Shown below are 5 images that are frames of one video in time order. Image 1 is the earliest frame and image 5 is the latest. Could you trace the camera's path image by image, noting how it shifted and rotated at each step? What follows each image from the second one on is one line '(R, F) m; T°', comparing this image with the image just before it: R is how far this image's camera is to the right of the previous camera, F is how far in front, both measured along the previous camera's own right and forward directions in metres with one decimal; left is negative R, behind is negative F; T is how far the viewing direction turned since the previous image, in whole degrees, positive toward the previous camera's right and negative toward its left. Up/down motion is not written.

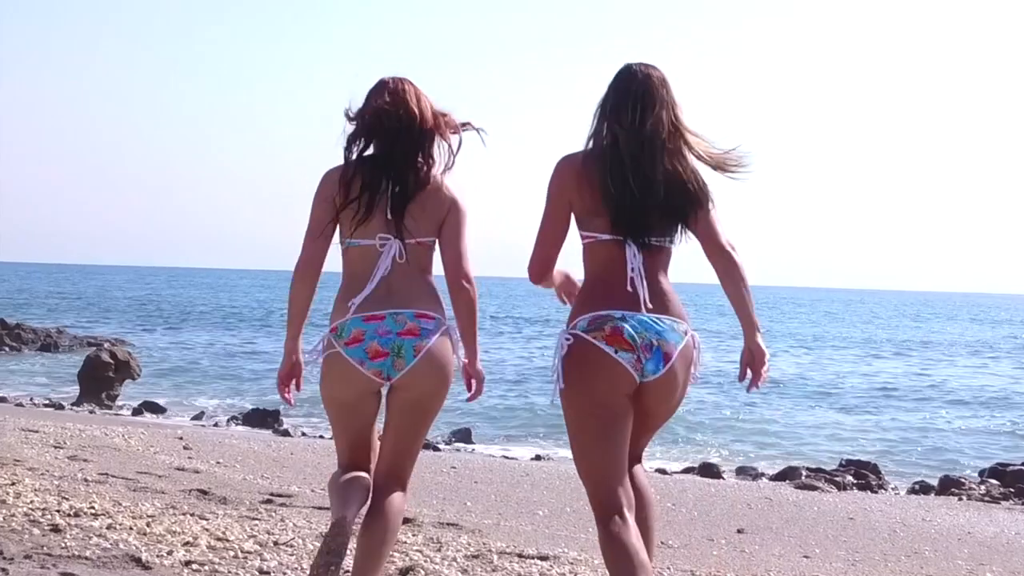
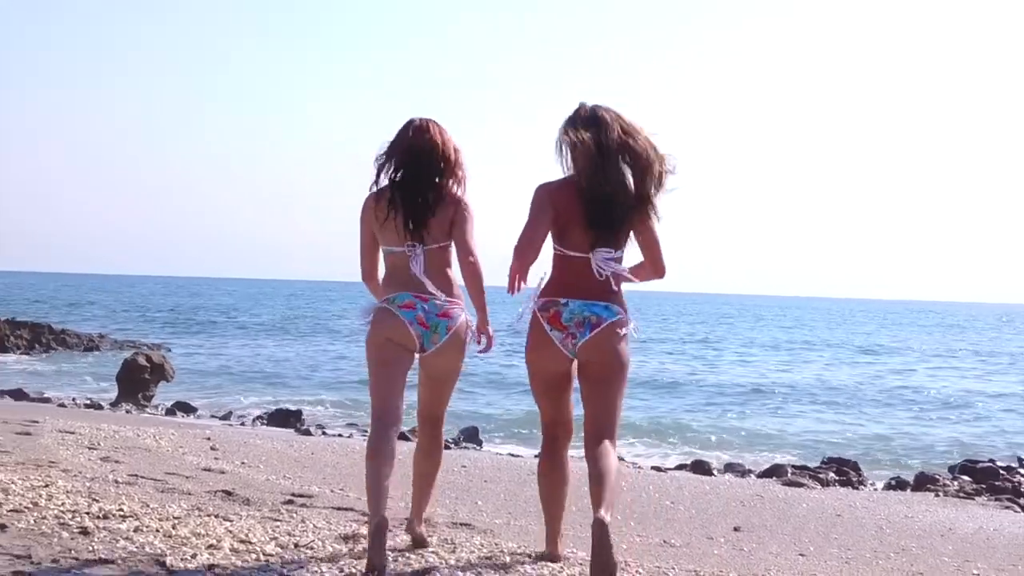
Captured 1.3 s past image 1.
(+0.2, -0.4) m; -2°
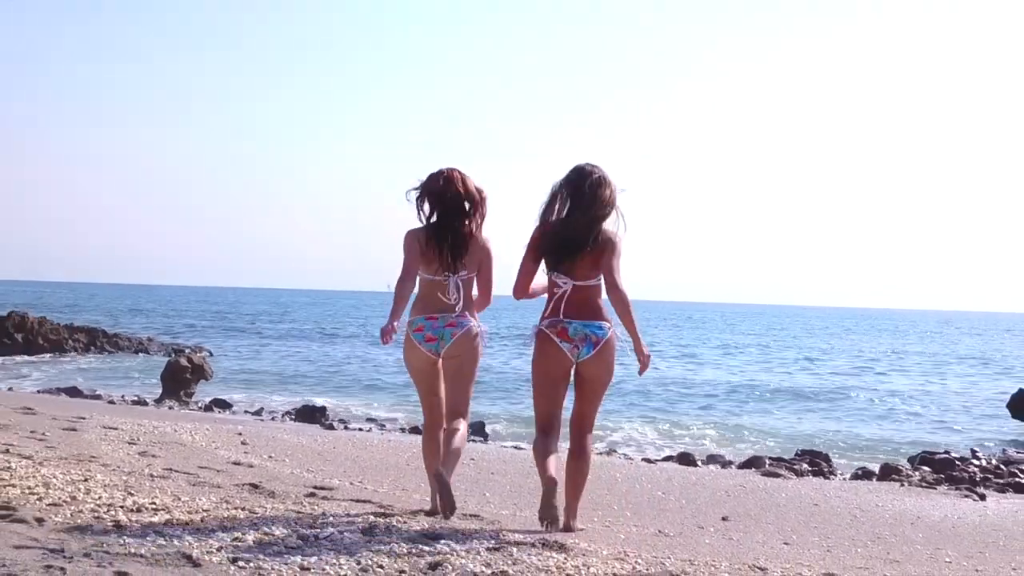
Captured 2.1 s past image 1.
(+0.5, -0.4) m; -2°
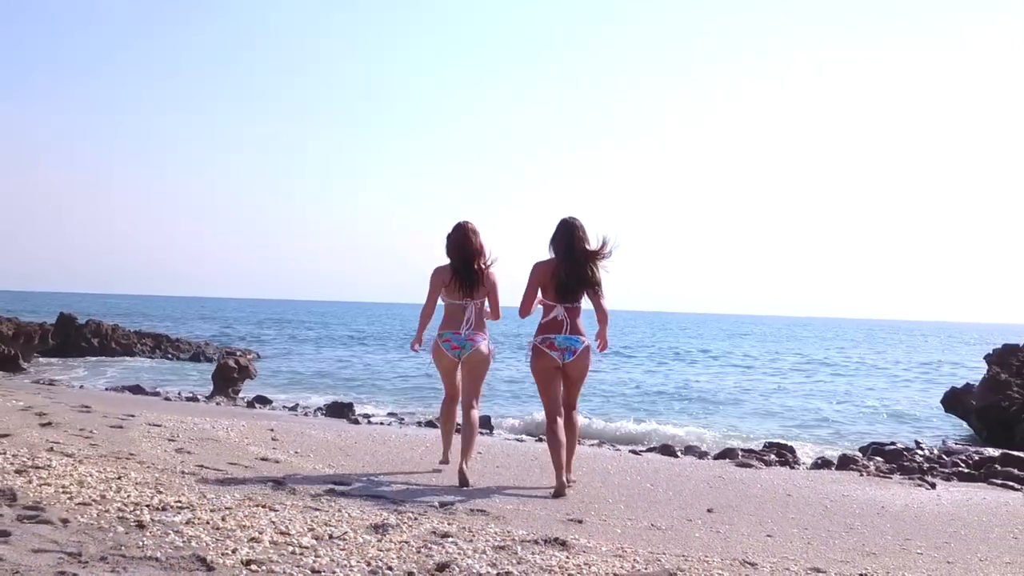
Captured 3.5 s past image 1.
(+0.6, -0.5) m; -3°
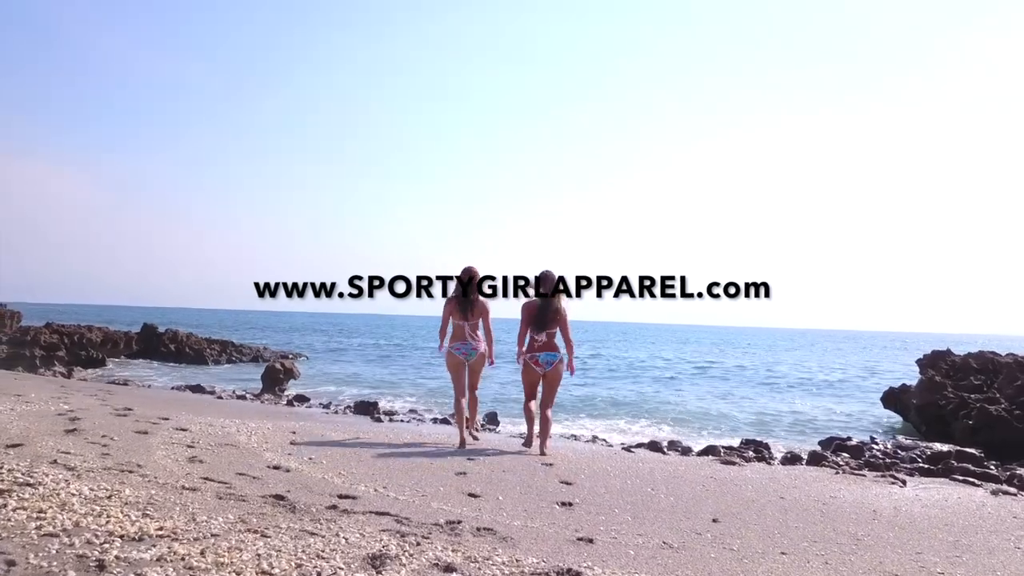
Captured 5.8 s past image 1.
(+0.3, +0.2) m; -1°
